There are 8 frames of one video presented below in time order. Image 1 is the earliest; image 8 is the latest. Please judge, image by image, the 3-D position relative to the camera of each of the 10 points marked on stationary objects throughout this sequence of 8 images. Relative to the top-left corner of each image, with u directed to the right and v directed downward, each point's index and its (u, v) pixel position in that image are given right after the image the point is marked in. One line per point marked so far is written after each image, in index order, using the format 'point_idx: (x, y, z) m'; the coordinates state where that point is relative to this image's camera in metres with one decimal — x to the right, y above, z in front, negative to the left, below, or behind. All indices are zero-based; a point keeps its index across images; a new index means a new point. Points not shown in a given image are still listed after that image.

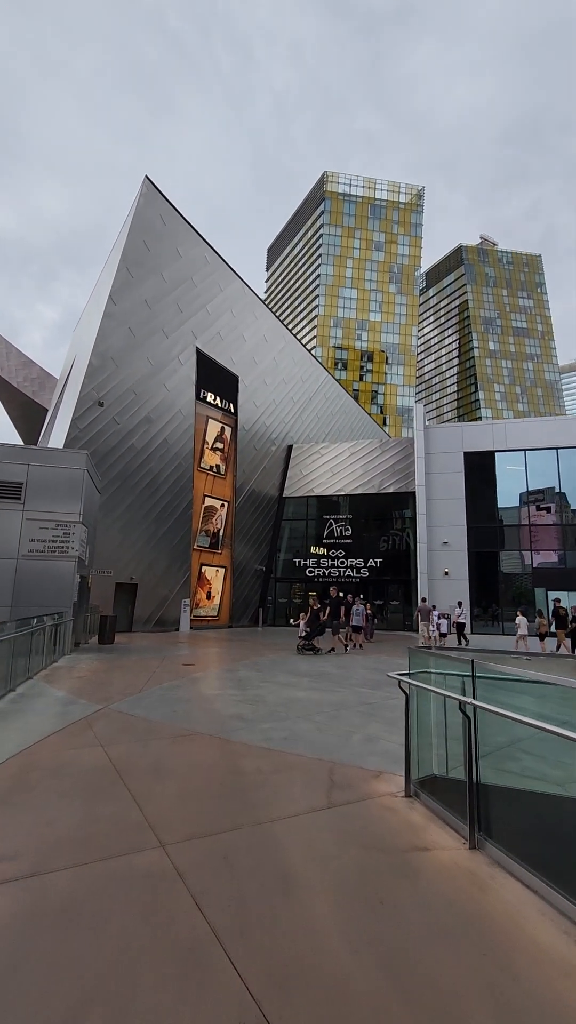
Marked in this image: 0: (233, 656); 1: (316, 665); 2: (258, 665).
0: (-1.5, -3.7, +12.5) m
1: (+0.7, -3.5, +11.3) m
2: (-0.7, -3.5, +10.9) m
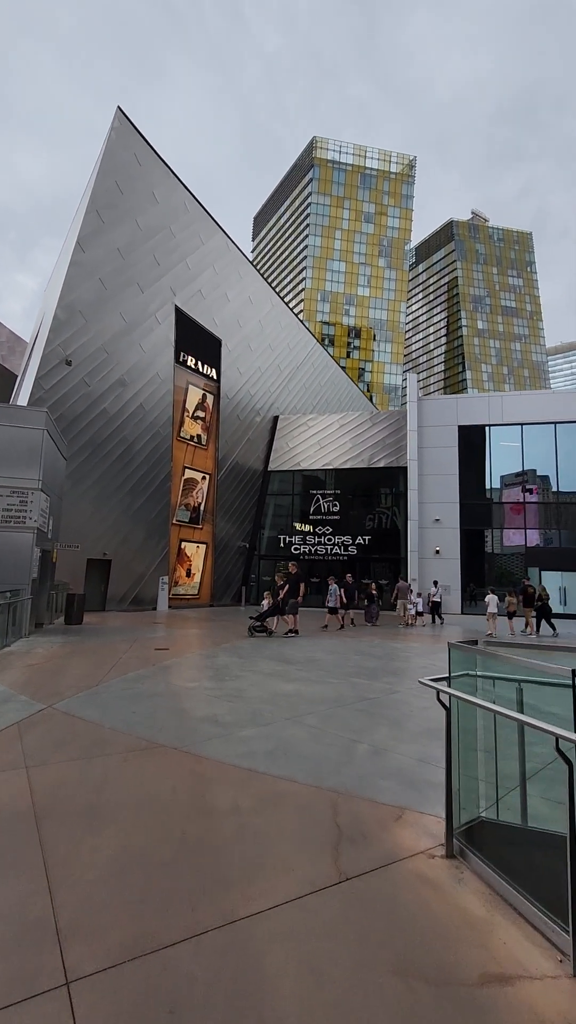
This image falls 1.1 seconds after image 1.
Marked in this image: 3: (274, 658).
0: (-1.8, -3.0, +11.3) m
1: (+0.3, -2.9, +10.1) m
2: (-1.0, -2.8, +9.8) m
3: (-0.3, -2.7, +8.9) m
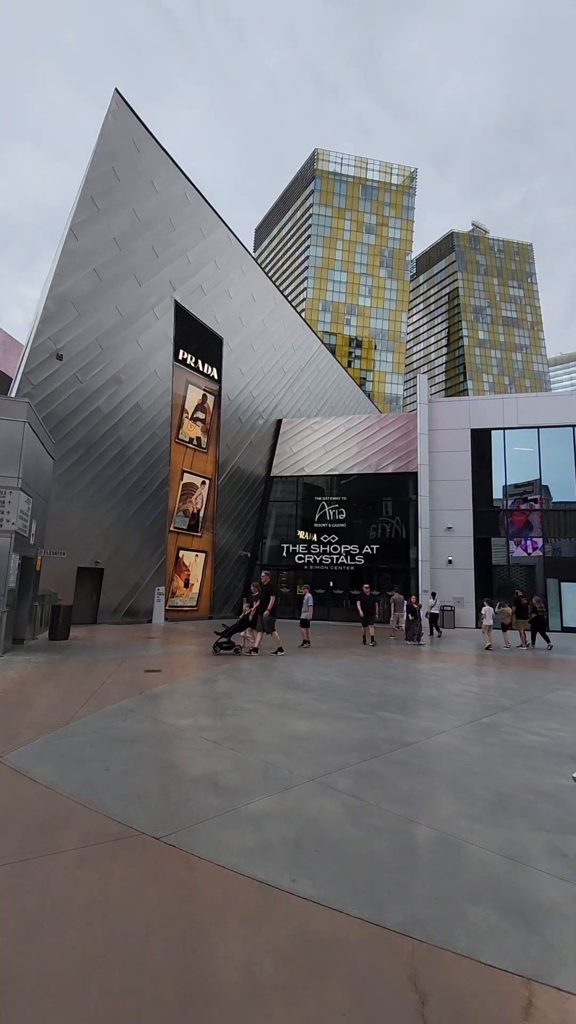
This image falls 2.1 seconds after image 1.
0: (-1.6, -3.0, +10.0) m
1: (+0.5, -2.9, +8.8) m
2: (-0.8, -2.8, +8.5) m
3: (-0.1, -2.7, +7.6) m
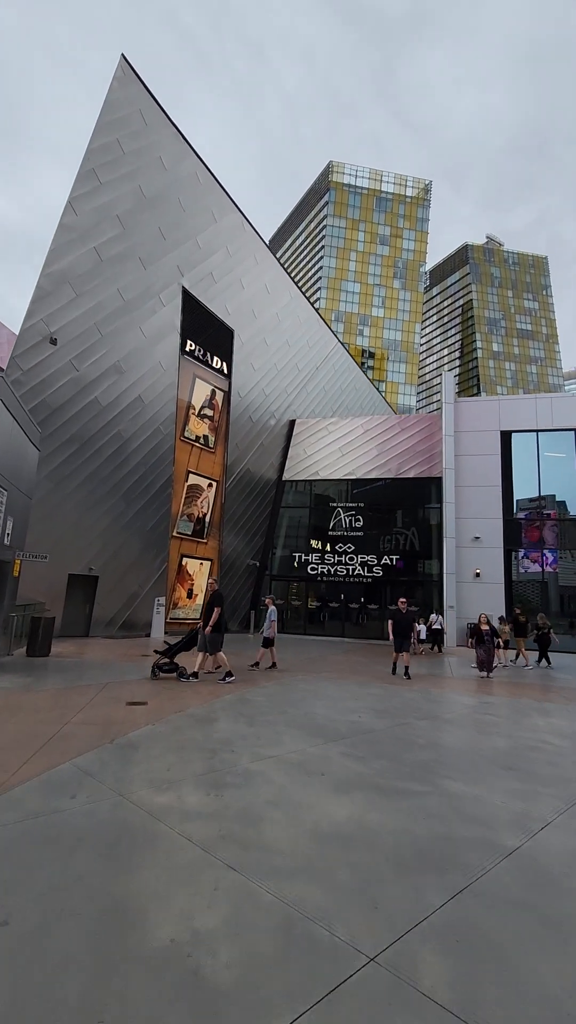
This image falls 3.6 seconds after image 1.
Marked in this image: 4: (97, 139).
0: (-1.3, -3.0, +8.3) m
1: (+0.8, -2.8, +7.0) m
2: (-0.6, -2.7, +6.7) m
3: (+0.2, -2.6, +5.8) m
4: (-5.9, +11.5, +15.0) m
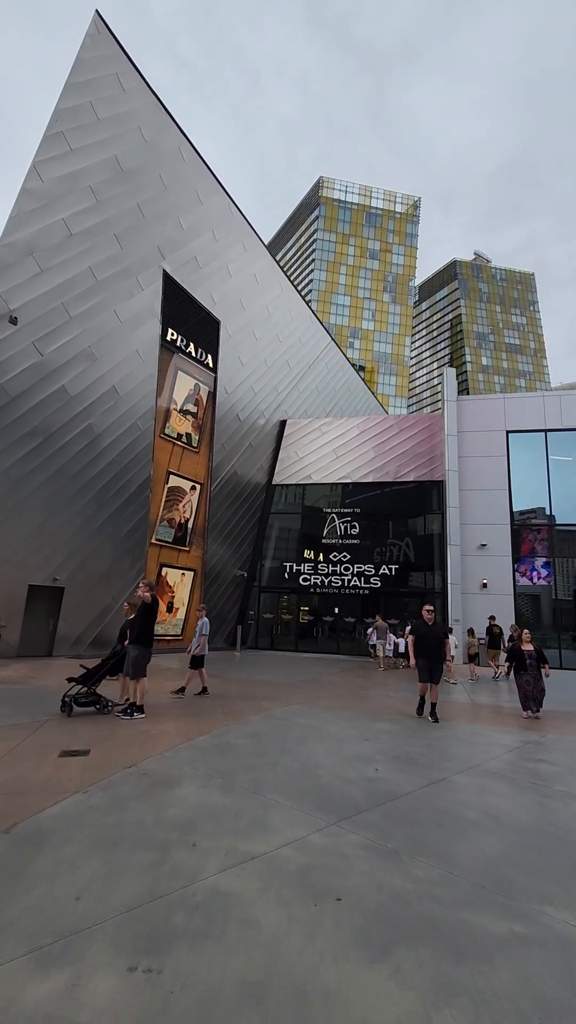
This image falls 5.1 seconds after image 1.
0: (-1.5, -2.8, +6.5) m
1: (+0.7, -2.6, +5.3) m
2: (-0.6, -2.5, +4.9) m
3: (+0.1, -2.4, +4.1) m
4: (-6.1, +11.4, +13.5) m
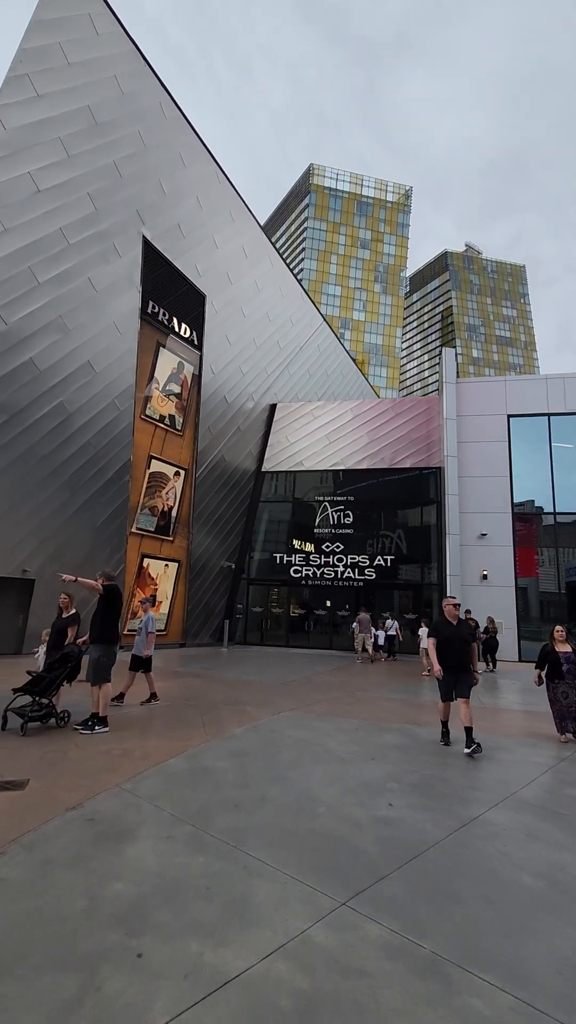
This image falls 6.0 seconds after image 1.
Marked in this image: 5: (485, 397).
0: (-1.6, -2.5, +5.4) m
1: (+0.6, -2.4, +4.2) m
2: (-0.7, -2.3, +3.8) m
3: (0.0, -2.1, +3.0) m
4: (-6.4, +11.8, +12.2) m
5: (+7.7, +4.5, +19.0) m
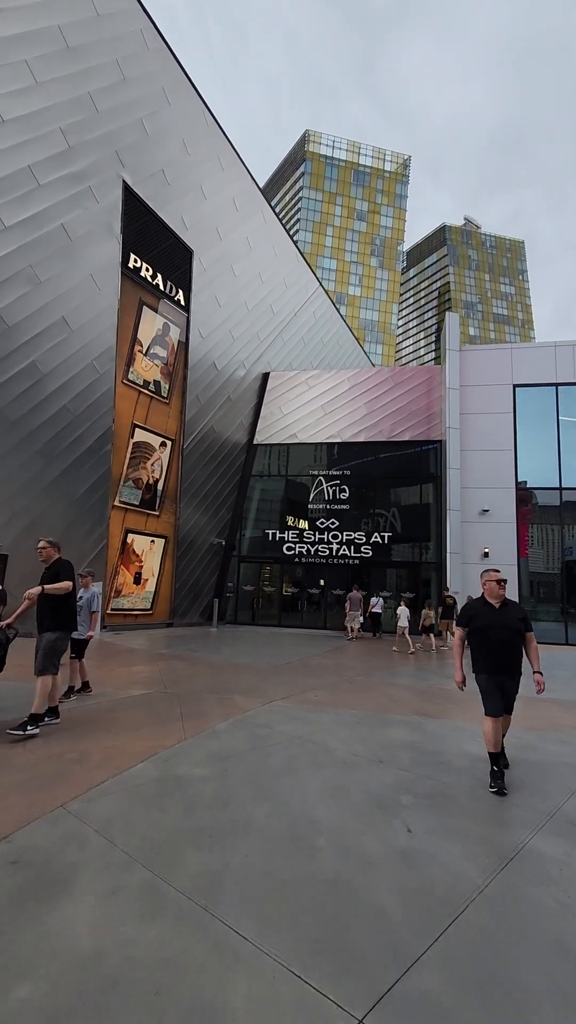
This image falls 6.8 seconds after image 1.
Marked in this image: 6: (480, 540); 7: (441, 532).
0: (-1.6, -2.1, +4.5) m
1: (+0.6, -2.0, +3.4) m
2: (-0.8, -1.9, +3.0) m
3: (0.0, -1.8, +2.2) m
4: (-6.5, +12.5, +10.7) m
5: (+7.4, +5.4, +18.0) m
6: (+6.8, -1.0, +17.3) m
7: (+5.6, -0.7, +17.9) m
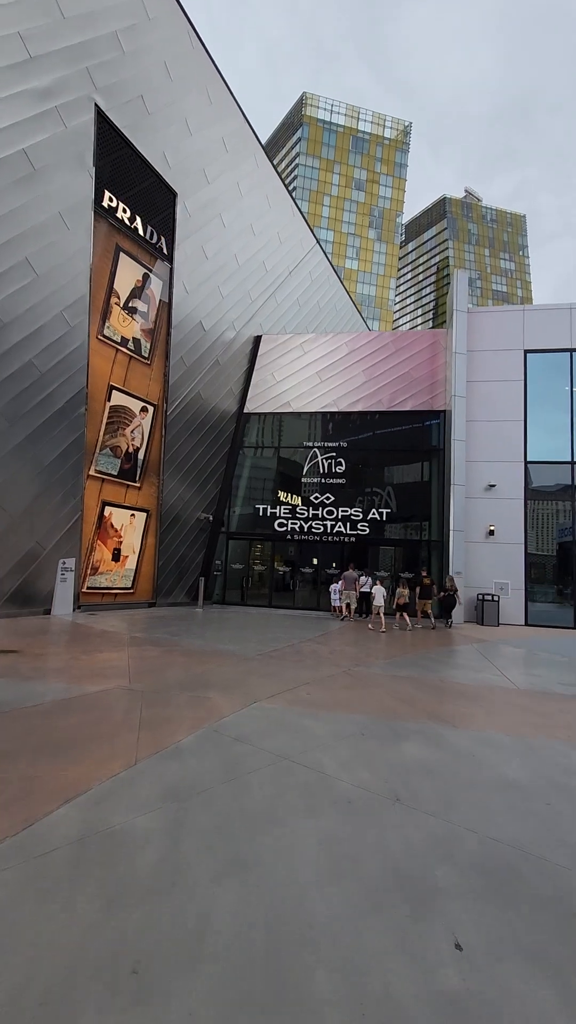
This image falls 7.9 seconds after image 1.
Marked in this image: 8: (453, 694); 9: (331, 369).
0: (-1.8, -1.8, +3.4) m
1: (+0.5, -1.7, +2.3) m
2: (-0.9, -1.6, +1.8) m
3: (-0.1, -1.6, +1.0) m
4: (-6.5, +13.1, +8.8) m
5: (+7.2, +6.2, +16.7) m
6: (+6.5, -0.2, +16.2) m
7: (+5.4, +0.1, +16.8) m
8: (+2.1, -2.3, +6.1) m
9: (+1.7, +5.5, +18.7) m
